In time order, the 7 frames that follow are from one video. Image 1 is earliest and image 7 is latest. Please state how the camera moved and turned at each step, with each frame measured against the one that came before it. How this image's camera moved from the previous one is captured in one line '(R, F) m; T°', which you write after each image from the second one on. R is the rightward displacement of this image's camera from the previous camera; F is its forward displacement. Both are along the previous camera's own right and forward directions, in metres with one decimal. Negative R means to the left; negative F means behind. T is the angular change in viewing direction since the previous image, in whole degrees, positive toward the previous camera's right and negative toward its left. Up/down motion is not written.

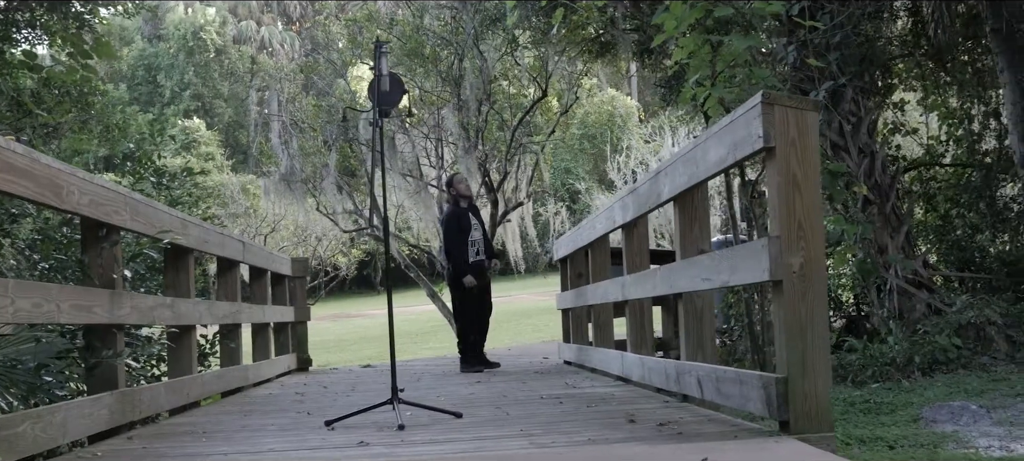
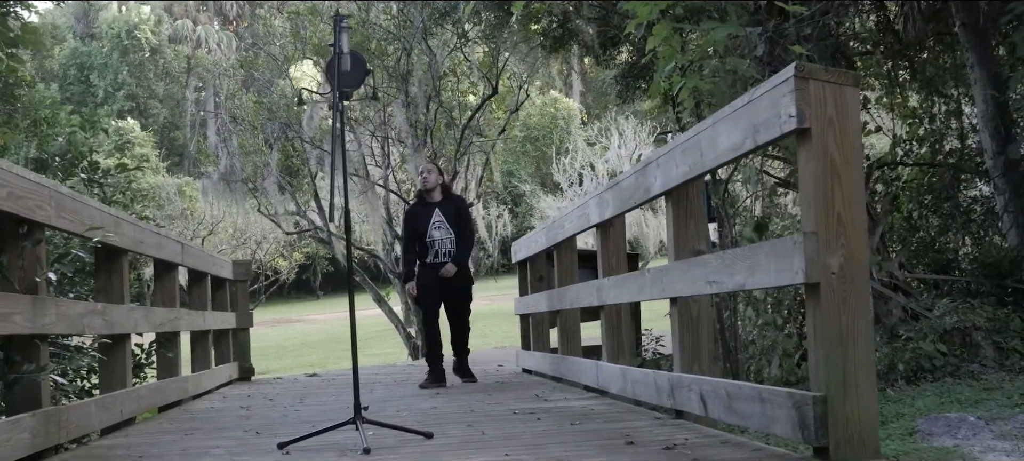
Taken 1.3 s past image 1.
(-0.1, +0.3) m; +4°
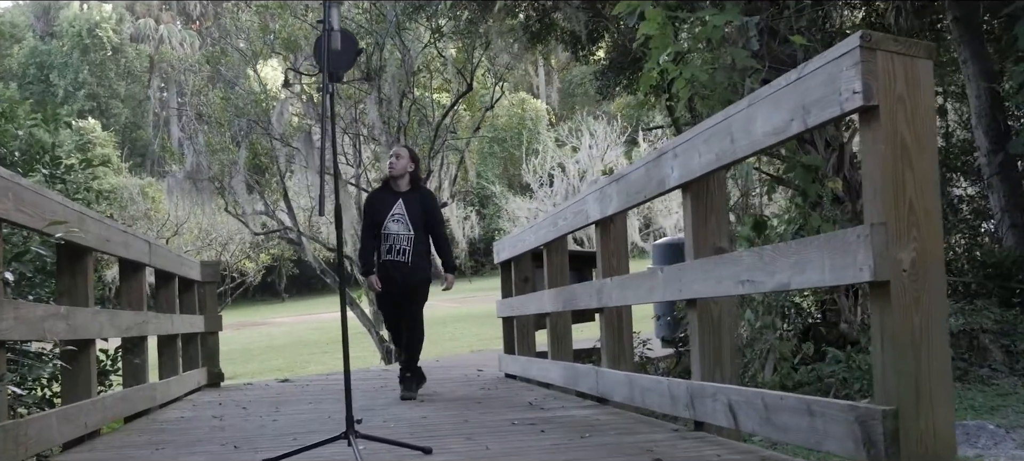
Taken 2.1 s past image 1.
(-0.1, +0.2) m; +2°
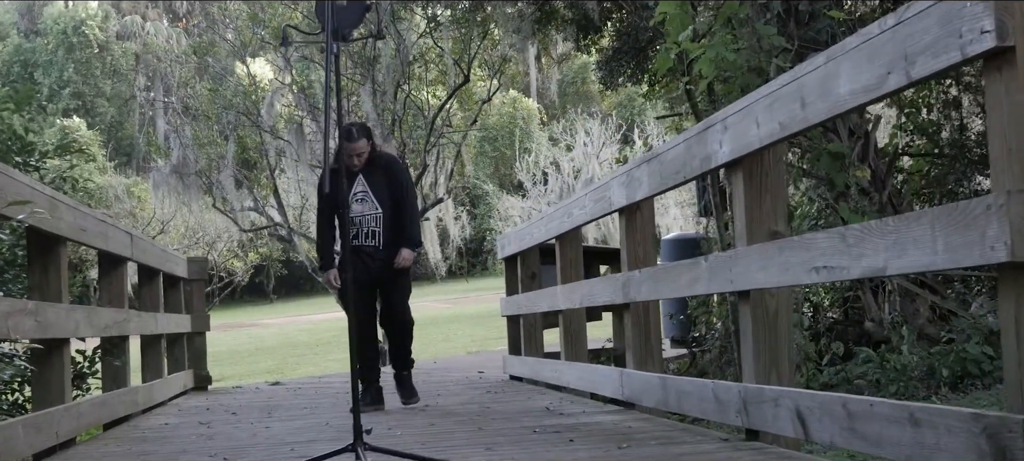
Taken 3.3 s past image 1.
(-0.1, +0.3) m; +1°
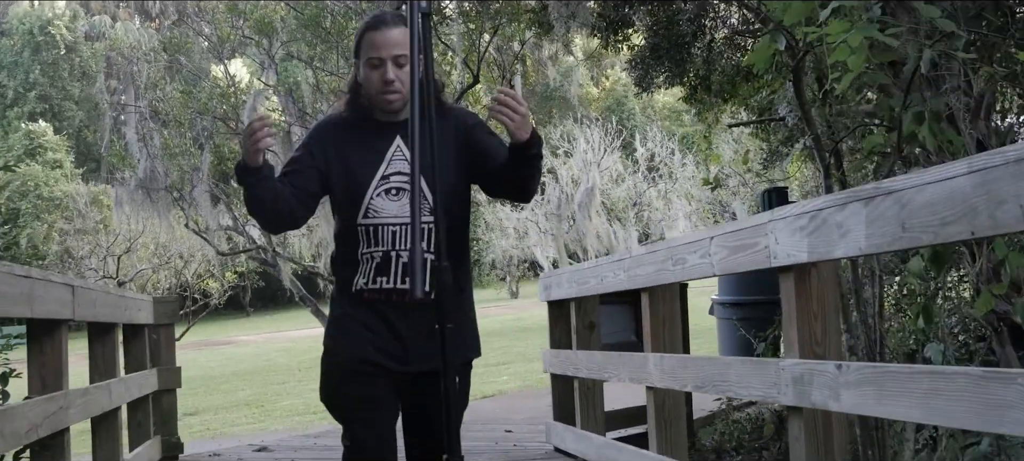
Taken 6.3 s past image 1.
(-0.3, +1.1) m; +1°
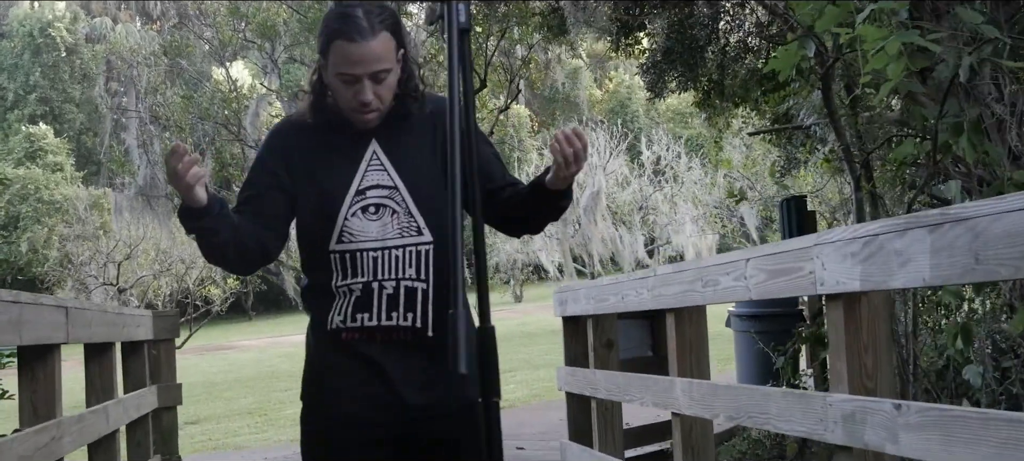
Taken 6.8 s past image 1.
(-0.1, +0.2) m; 0°
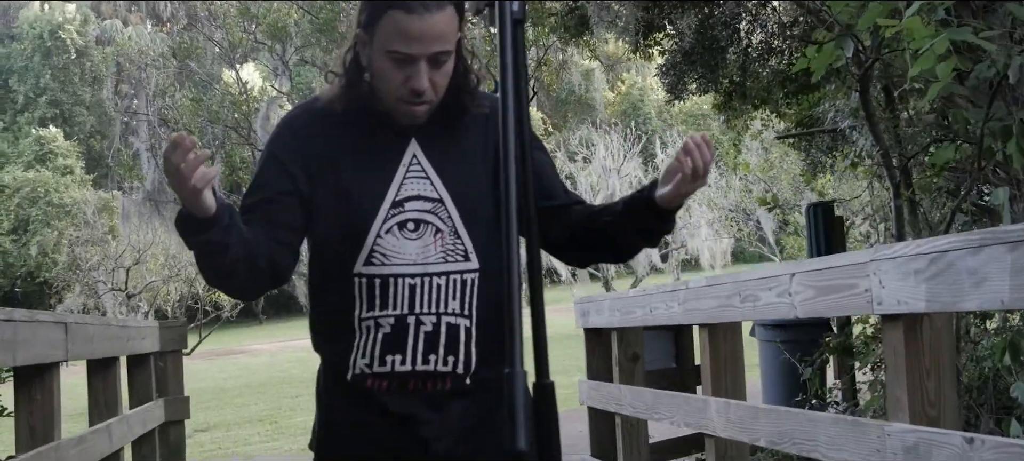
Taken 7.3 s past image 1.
(0.0, +0.2) m; -1°
